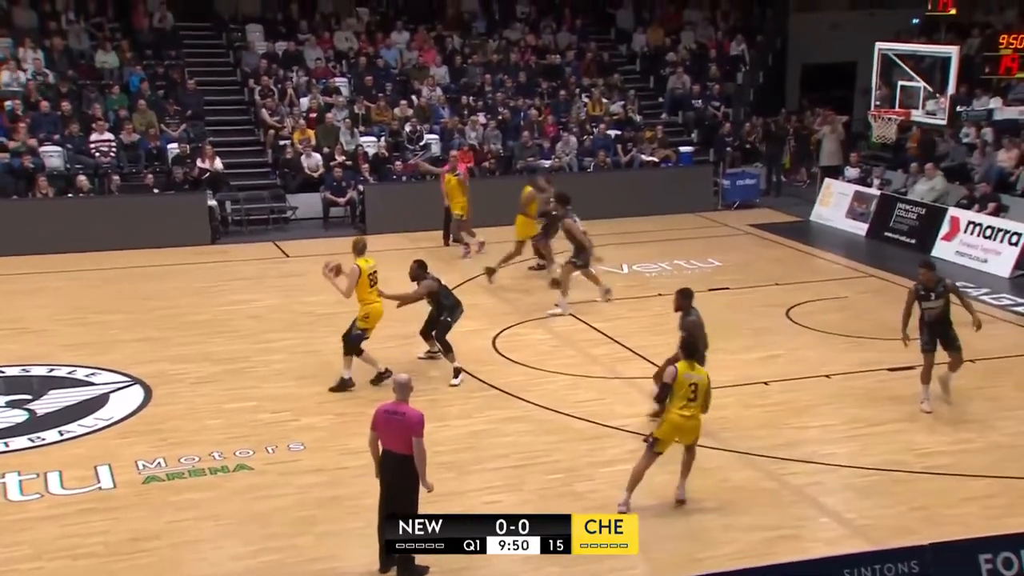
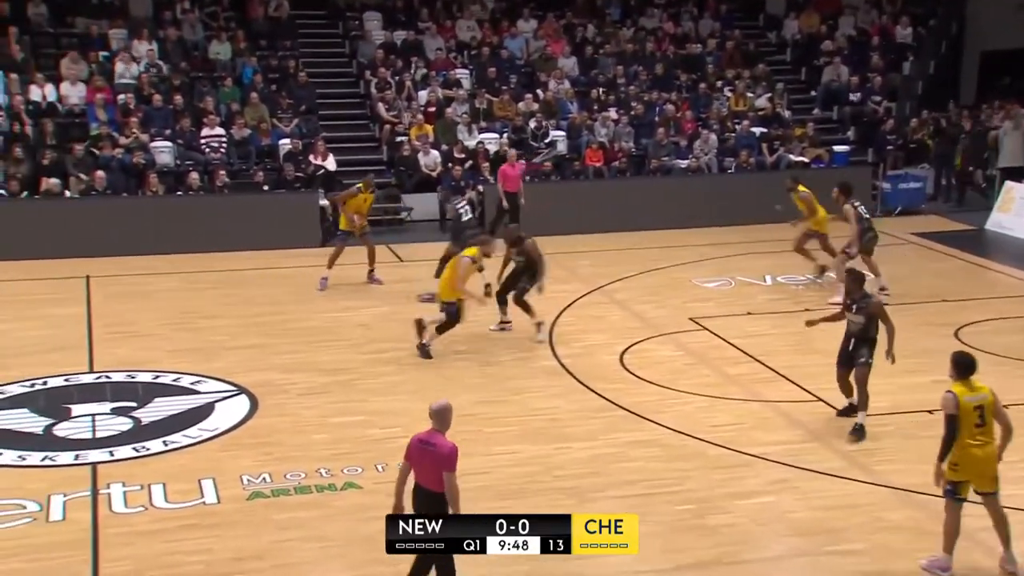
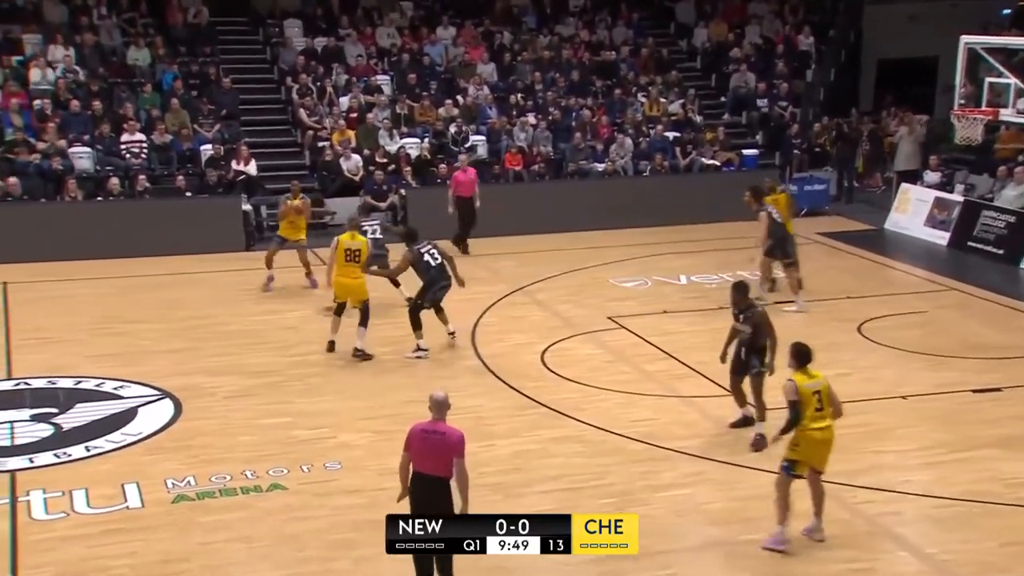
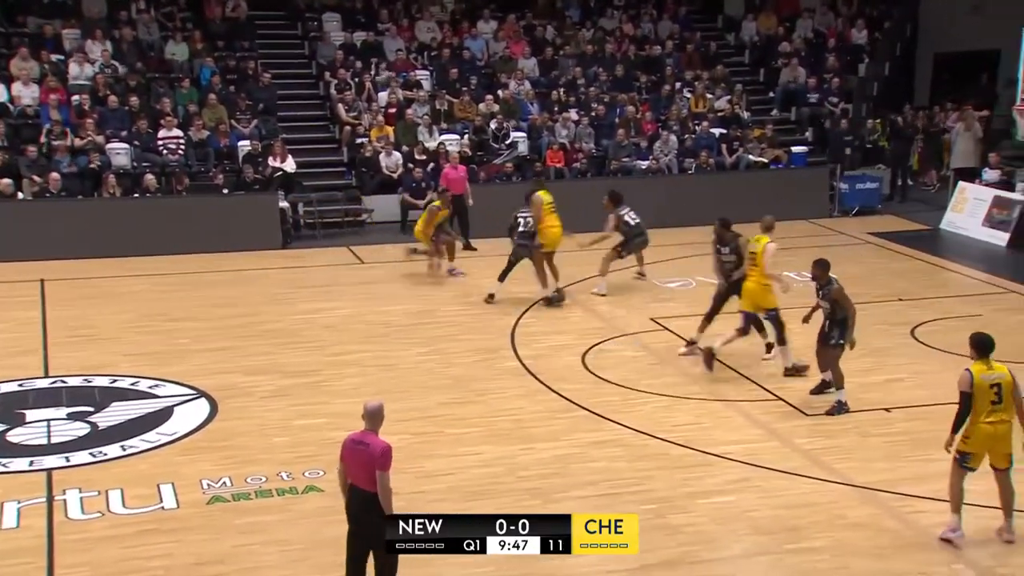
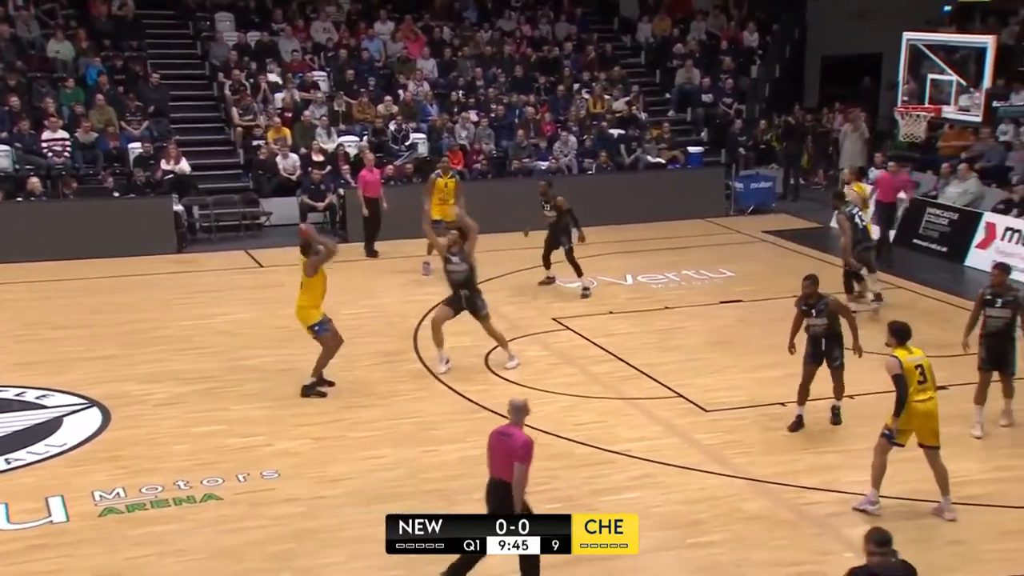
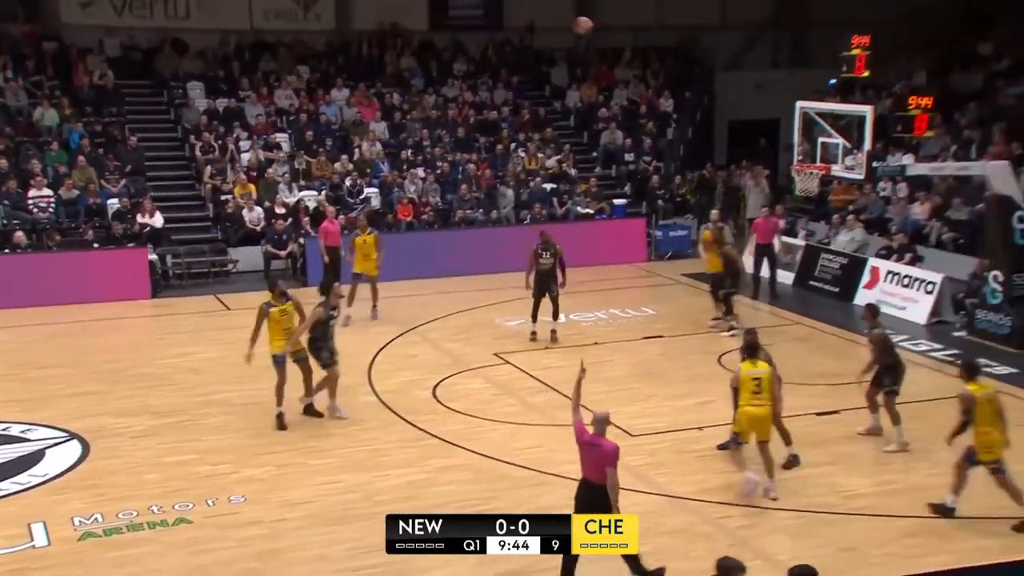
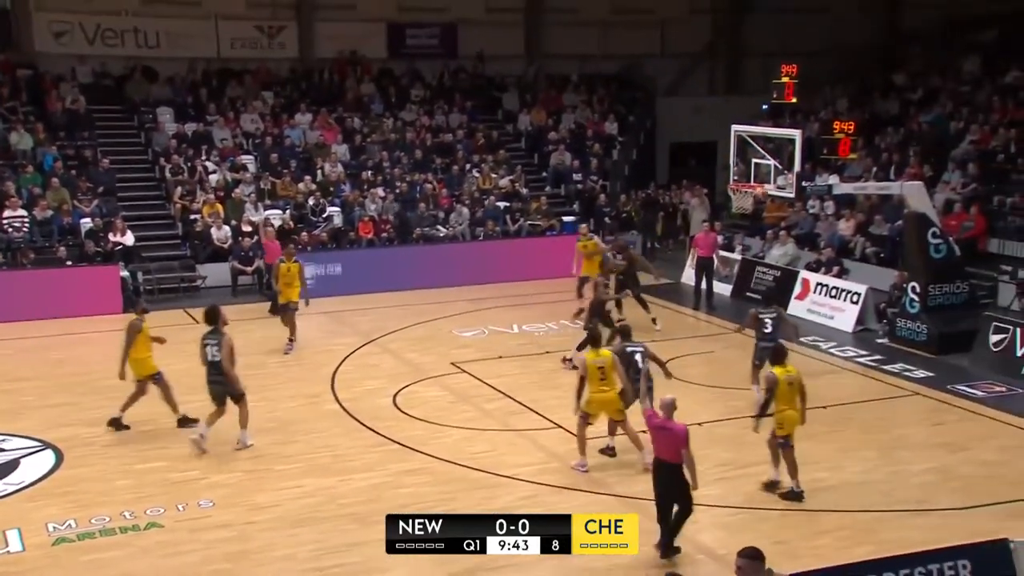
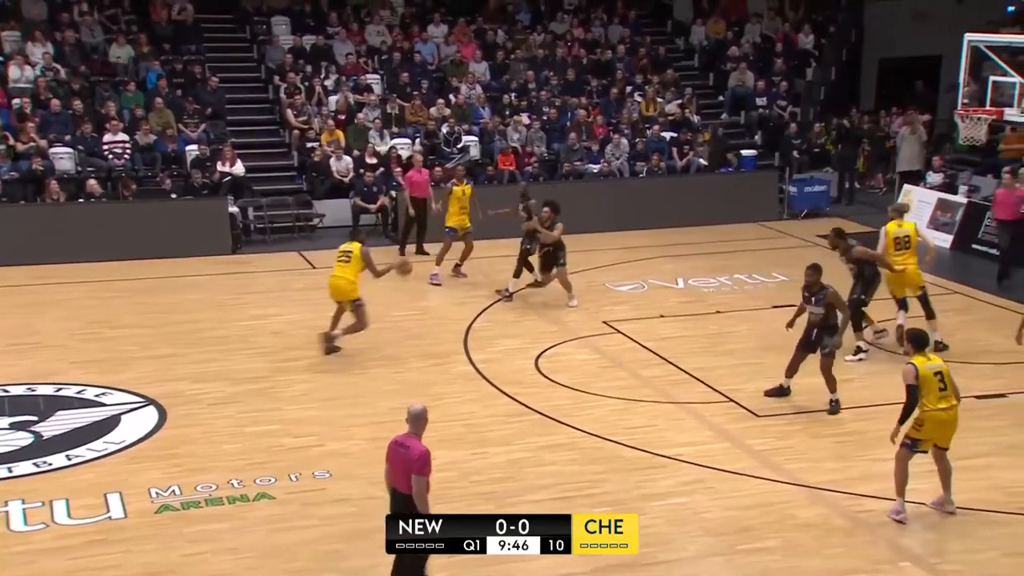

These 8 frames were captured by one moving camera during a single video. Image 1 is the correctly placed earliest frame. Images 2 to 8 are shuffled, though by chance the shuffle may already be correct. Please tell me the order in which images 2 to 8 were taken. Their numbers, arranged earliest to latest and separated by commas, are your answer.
3, 2, 4, 8, 5, 6, 7
